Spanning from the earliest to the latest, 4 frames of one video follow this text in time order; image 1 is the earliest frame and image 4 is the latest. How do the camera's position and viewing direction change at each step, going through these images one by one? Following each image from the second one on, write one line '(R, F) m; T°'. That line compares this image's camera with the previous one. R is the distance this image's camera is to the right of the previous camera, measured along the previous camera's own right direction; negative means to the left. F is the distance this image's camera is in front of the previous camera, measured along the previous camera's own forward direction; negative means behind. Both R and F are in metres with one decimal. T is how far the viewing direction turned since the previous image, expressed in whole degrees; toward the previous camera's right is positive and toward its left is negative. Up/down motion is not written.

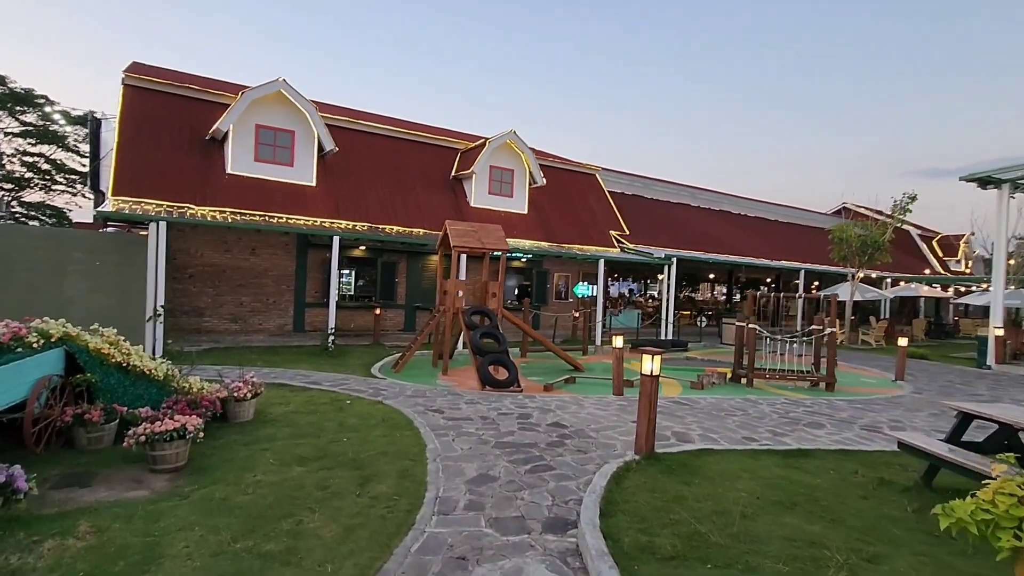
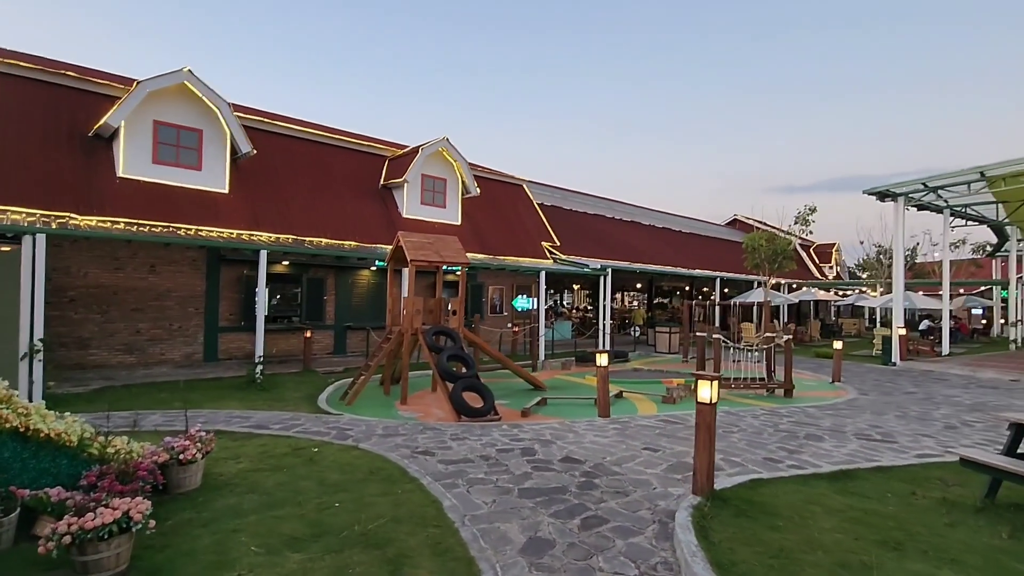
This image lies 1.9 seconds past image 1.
(-1.2, +1.0) m; +10°
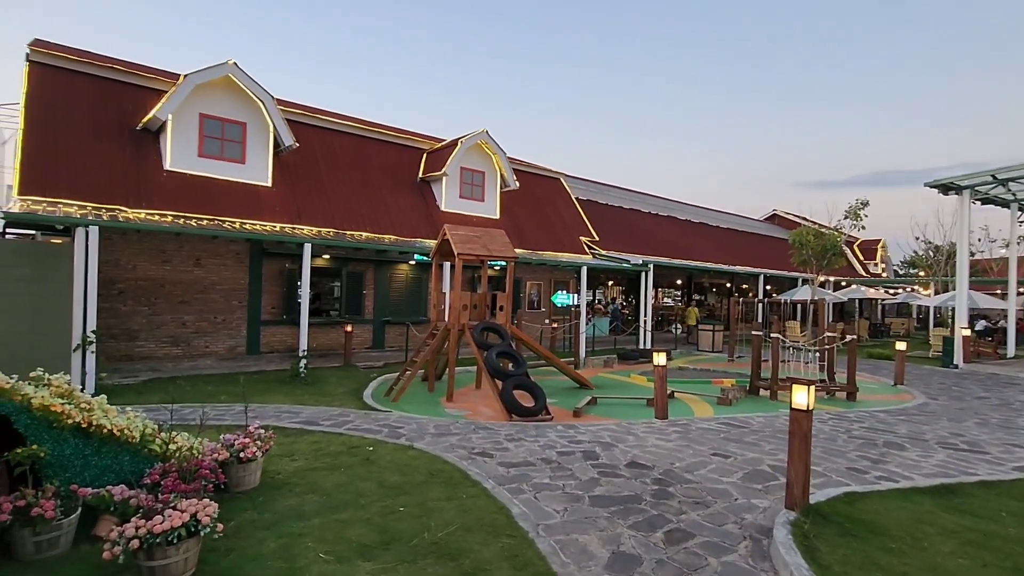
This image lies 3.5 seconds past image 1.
(-0.4, +0.3) m; -3°
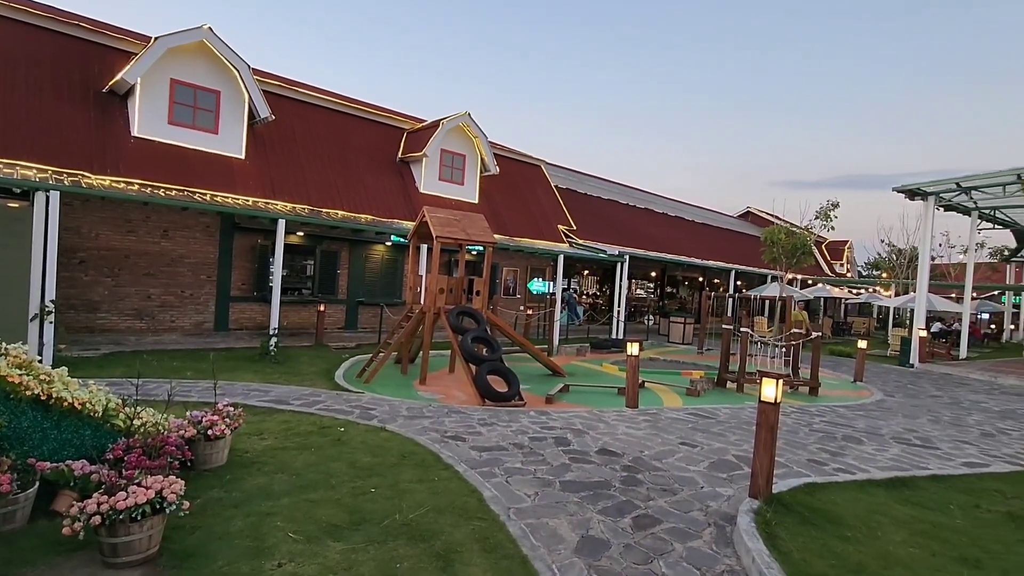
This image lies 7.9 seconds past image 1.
(0.0, 0.0) m; +3°
